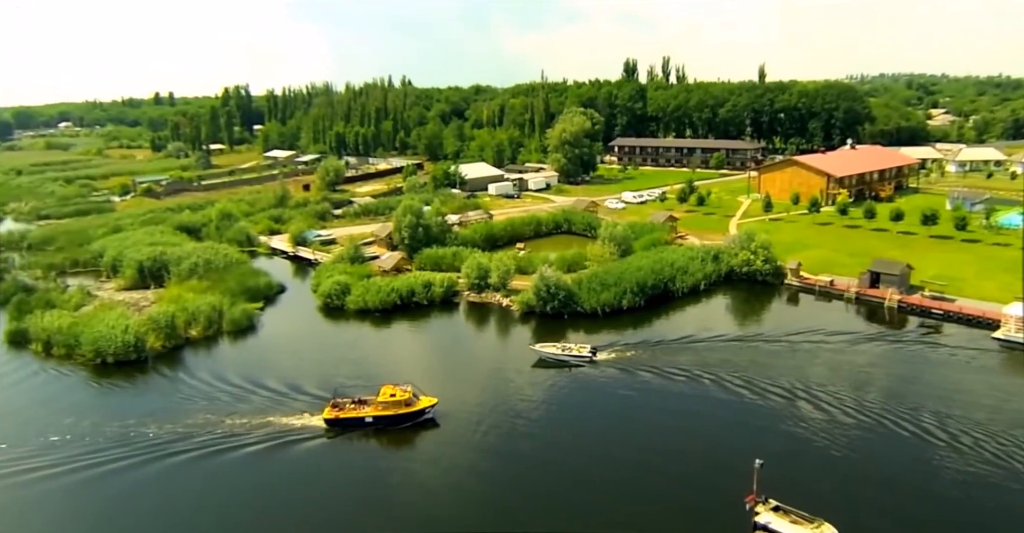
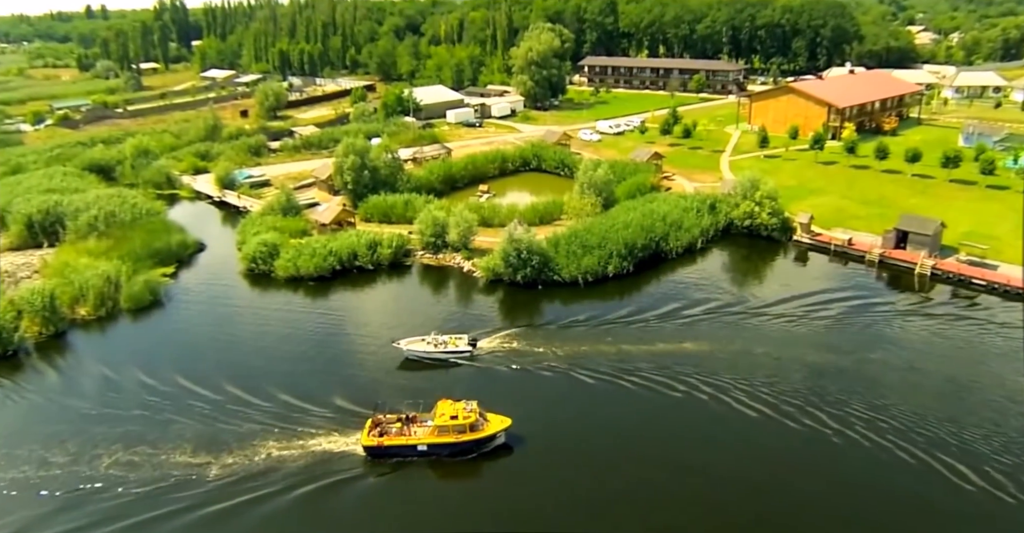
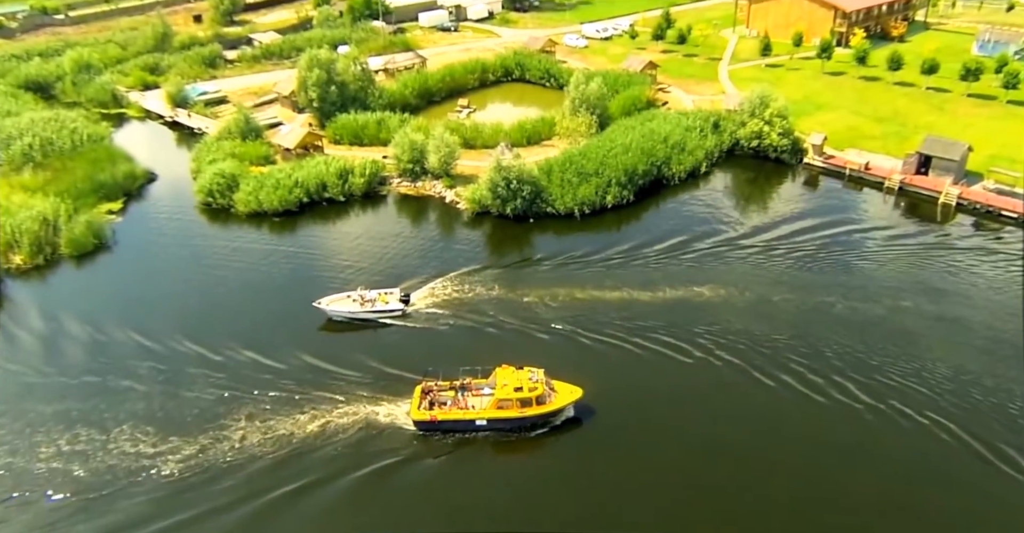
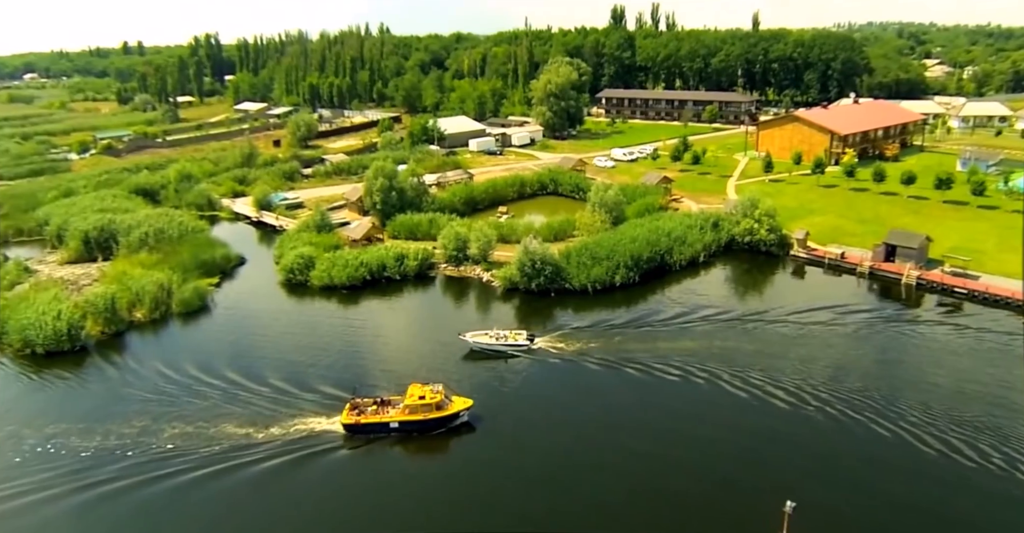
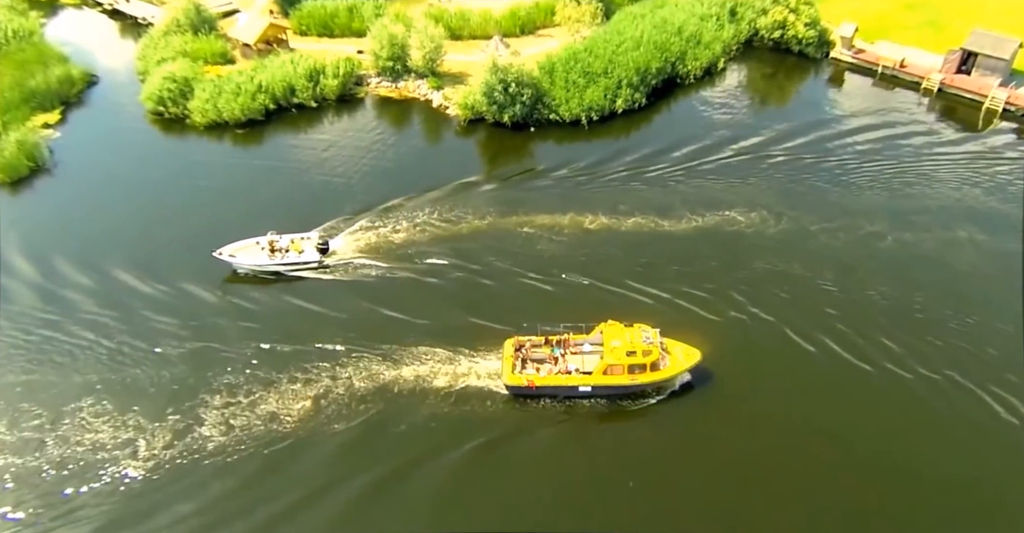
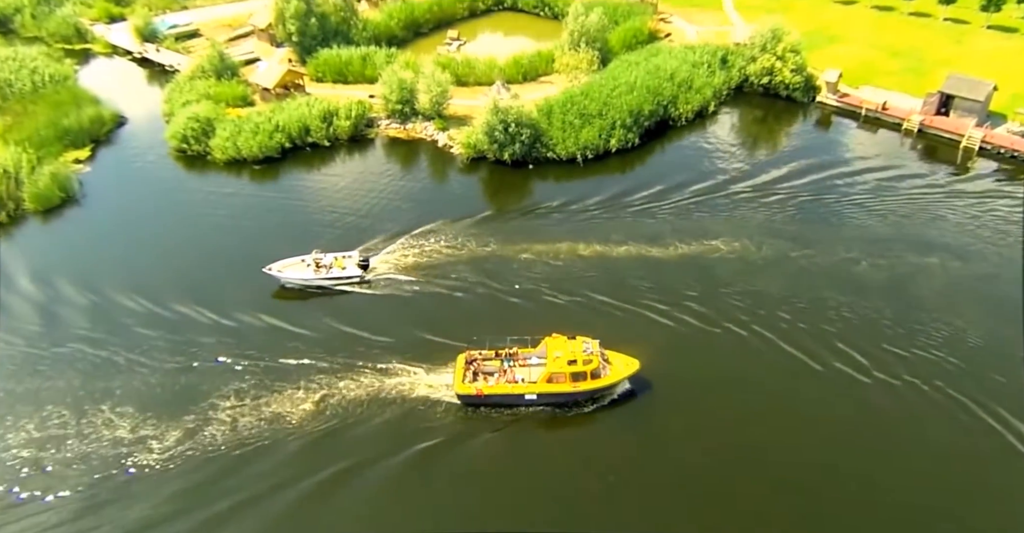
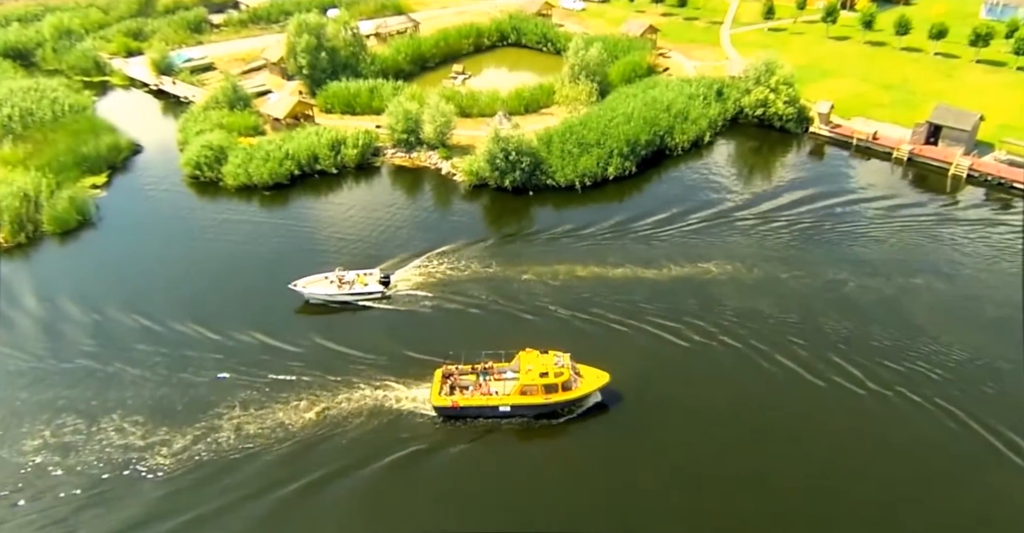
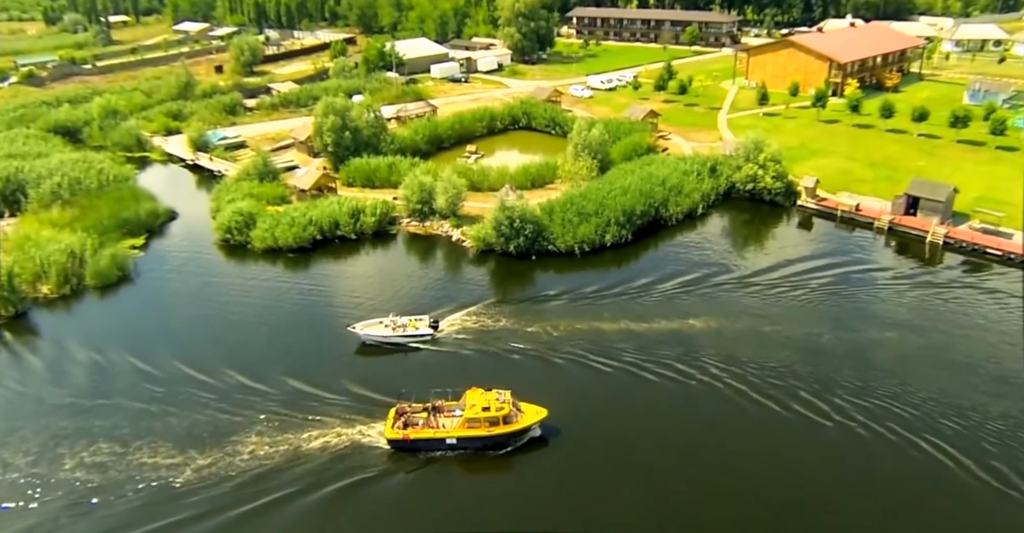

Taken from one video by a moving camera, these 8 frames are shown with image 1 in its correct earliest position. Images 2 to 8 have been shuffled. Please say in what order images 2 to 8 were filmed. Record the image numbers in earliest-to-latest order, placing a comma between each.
4, 2, 8, 3, 7, 6, 5
